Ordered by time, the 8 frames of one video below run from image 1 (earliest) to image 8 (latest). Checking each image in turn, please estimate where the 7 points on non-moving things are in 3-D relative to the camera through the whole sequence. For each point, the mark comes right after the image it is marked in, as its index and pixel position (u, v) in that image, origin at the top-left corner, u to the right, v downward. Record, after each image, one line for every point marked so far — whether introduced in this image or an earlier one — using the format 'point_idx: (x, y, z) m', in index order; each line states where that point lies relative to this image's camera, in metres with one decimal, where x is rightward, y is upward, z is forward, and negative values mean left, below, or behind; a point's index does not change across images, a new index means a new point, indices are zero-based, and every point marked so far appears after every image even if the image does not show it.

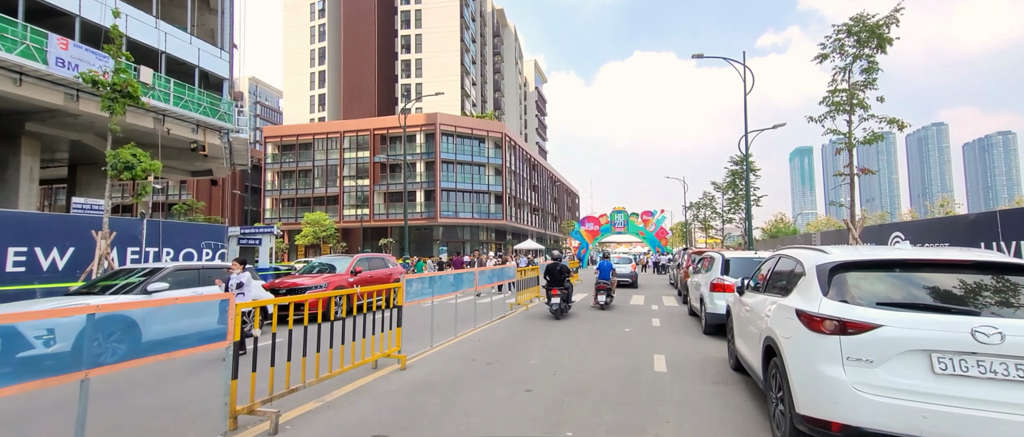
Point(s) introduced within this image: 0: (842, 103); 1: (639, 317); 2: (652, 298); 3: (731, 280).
0: (+8.0, +2.8, +10.6) m
1: (+3.6, -2.8, +12.6) m
2: (+5.4, -3.1, +17.3) m
3: (+4.4, -1.3, +8.9) m
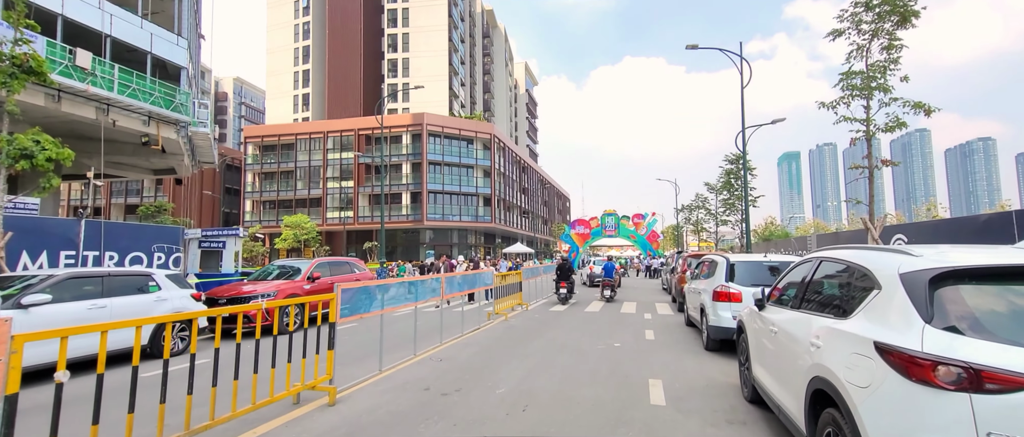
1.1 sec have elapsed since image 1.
0: (+7.5, +2.8, +9.5) m
1: (+3.0, -2.8, +11.3) m
2: (+4.8, -3.1, +16.0) m
3: (+3.9, -1.2, +7.6) m
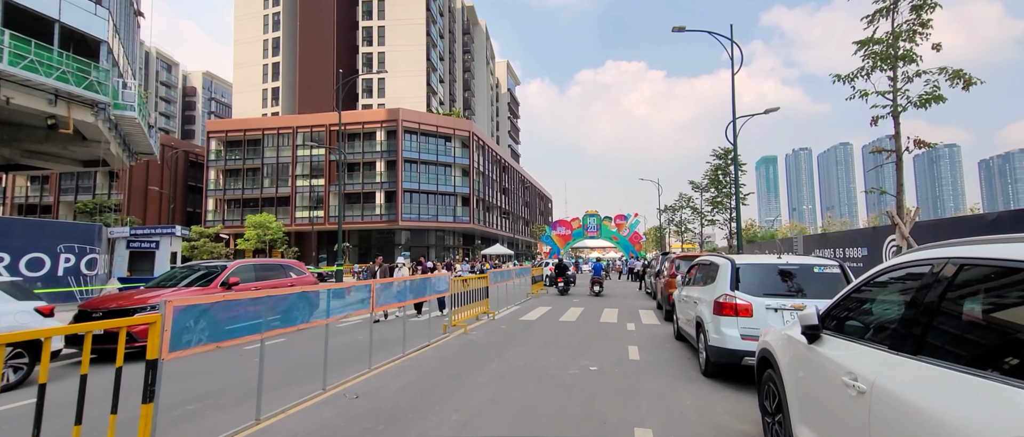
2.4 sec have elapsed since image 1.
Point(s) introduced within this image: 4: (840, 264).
0: (+6.7, +2.9, +7.9) m
1: (+2.1, -2.7, +9.6) m
2: (+3.7, -3.0, +14.3) m
3: (+3.1, -1.1, +5.9) m
4: (+4.6, -0.6, +6.1) m
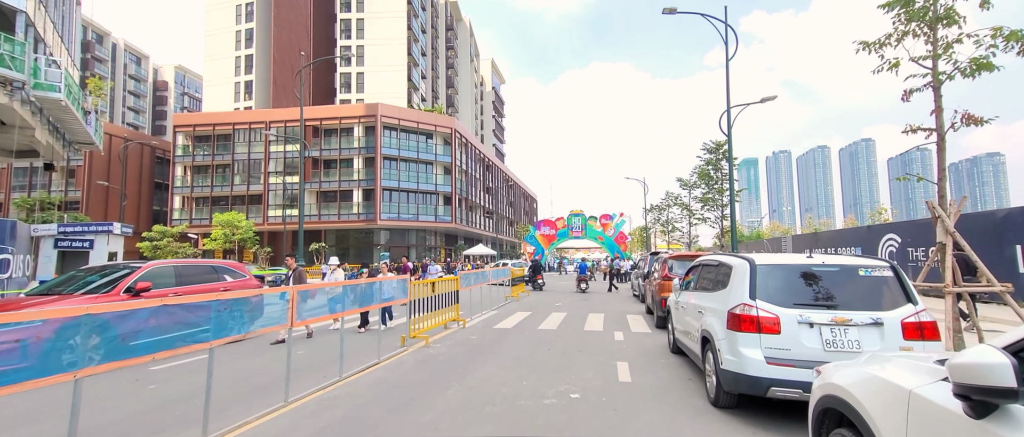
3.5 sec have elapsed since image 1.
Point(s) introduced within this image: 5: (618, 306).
0: (+6.1, +3.1, +6.7) m
1: (+1.5, -2.6, +8.2) m
2: (+2.9, -2.9, +13.0) m
3: (+2.7, -1.0, +4.6) m
4: (+4.1, -0.5, +4.7) m
5: (+3.8, -3.2, +16.0) m
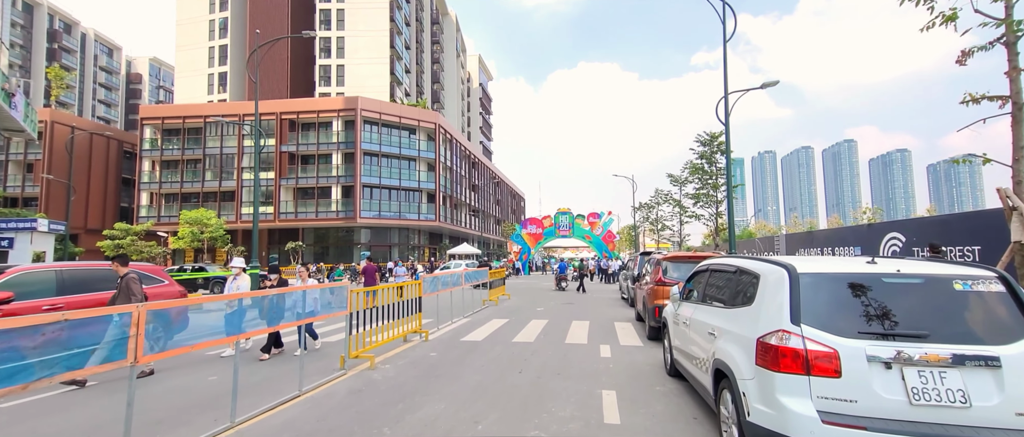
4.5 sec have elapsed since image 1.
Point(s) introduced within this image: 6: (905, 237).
0: (+5.6, +3.1, +5.3) m
1: (+0.9, -2.5, +6.7) m
2: (+2.3, -2.8, +11.5) m
3: (+2.2, -0.9, +3.1) m
4: (+3.6, -0.4, +3.3) m
5: (+3.1, -3.0, +14.6) m
6: (+15.0, -0.7, +16.9) m
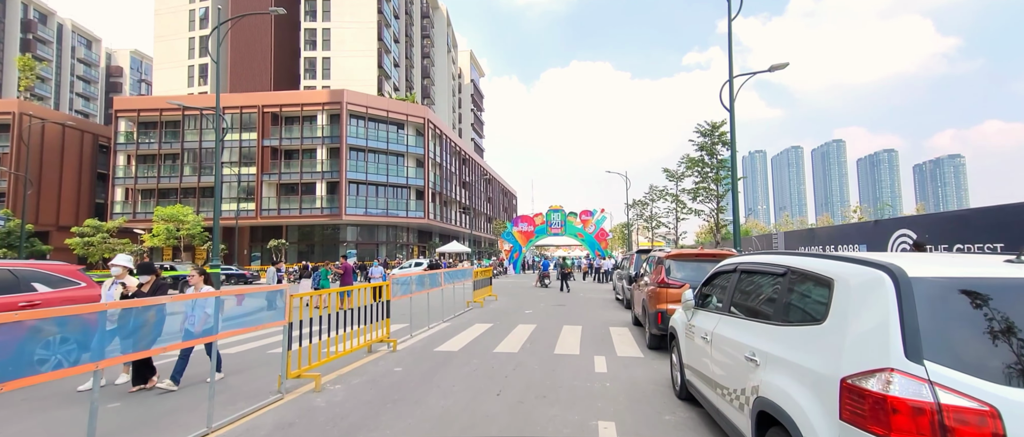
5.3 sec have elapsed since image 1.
0: (+5.3, +3.3, +4.1) m
1: (+0.6, -2.3, +5.4) m
2: (+1.9, -2.7, +10.3) m
3: (+1.9, -0.7, +1.9) m
4: (+3.4, -0.3, +2.1) m
5: (+2.6, -2.9, +13.4) m
6: (+14.5, -0.6, +15.9) m
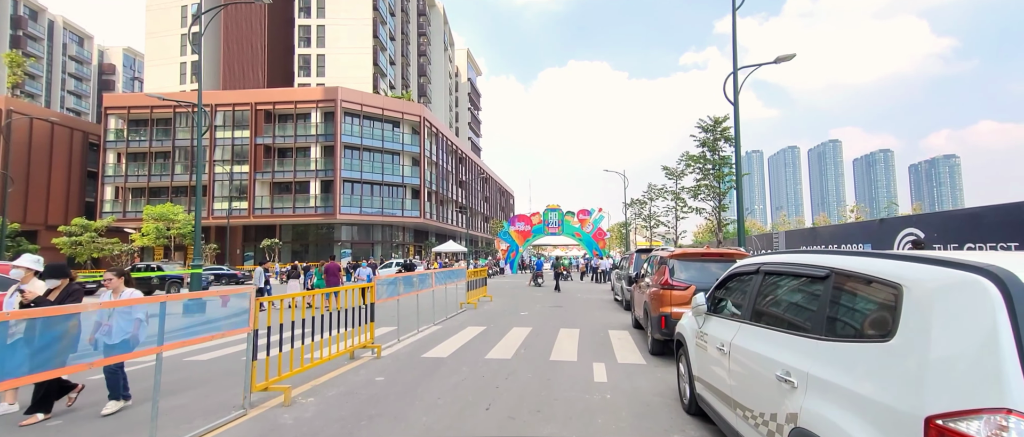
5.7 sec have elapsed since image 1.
0: (+5.2, +3.3, +3.6) m
1: (+0.5, -2.3, +4.9) m
2: (+1.7, -2.6, +9.8) m
3: (+1.9, -0.7, +1.3) m
4: (+3.3, -0.3, +1.6) m
5: (+2.5, -2.8, +12.8) m
6: (+14.4, -0.5, +15.4) m
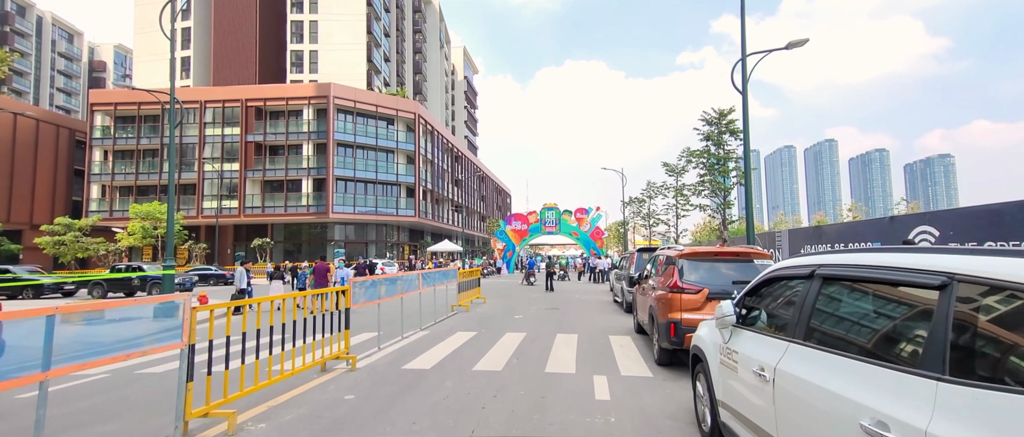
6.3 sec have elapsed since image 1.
0: (+5.1, +3.4, +2.8) m
1: (+0.4, -2.2, +4.1) m
2: (+1.6, -2.5, +9.0) m
3: (+1.8, -0.6, +0.5) m
4: (+3.2, -0.2, +0.8) m
5: (+2.3, -2.7, +12.0) m
6: (+14.2, -0.4, +14.7) m
